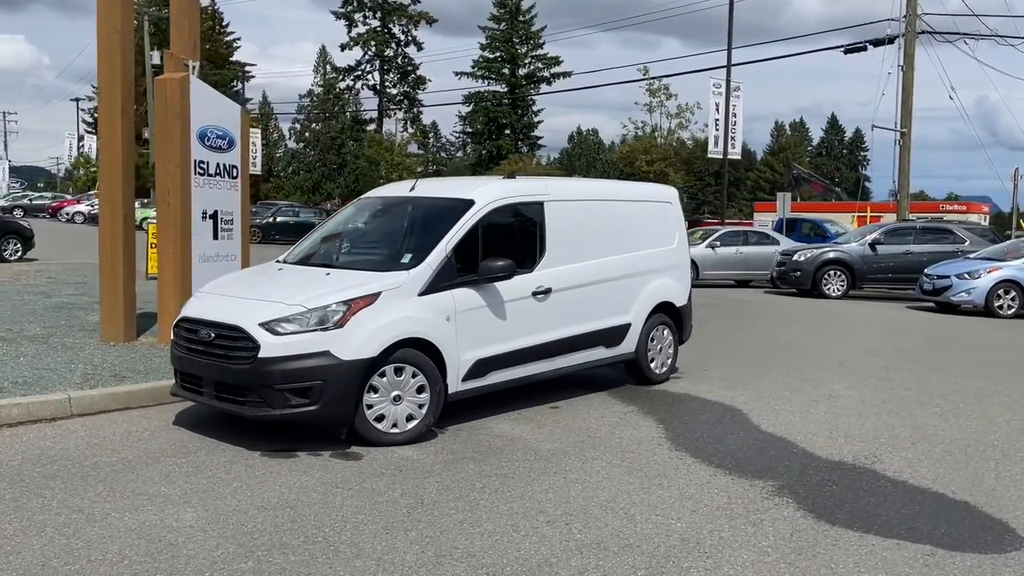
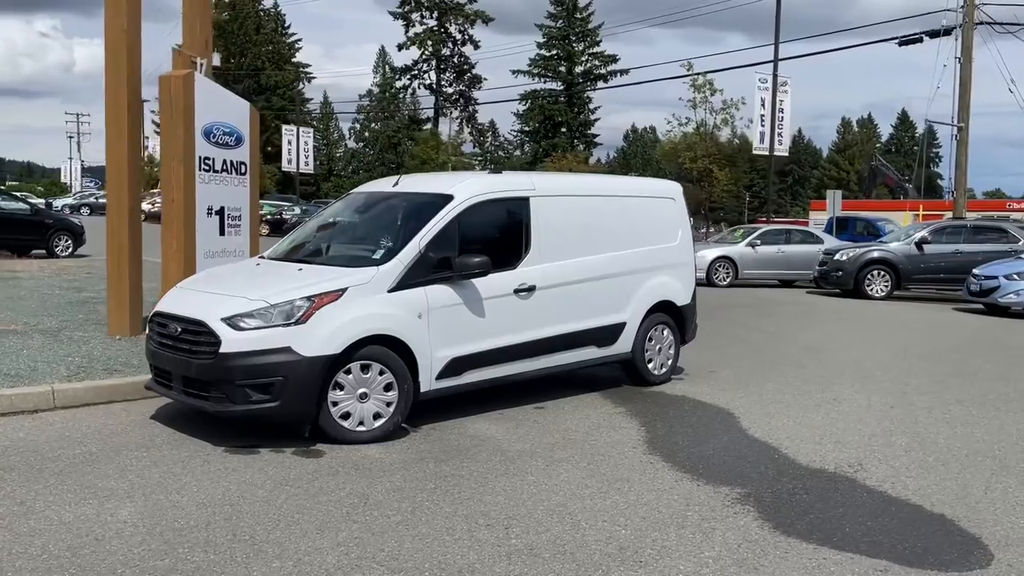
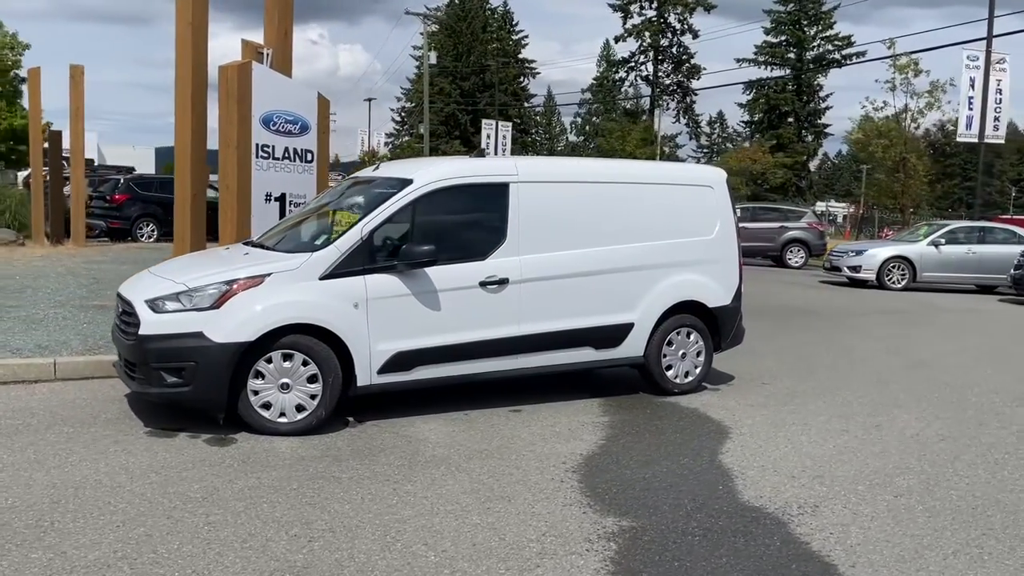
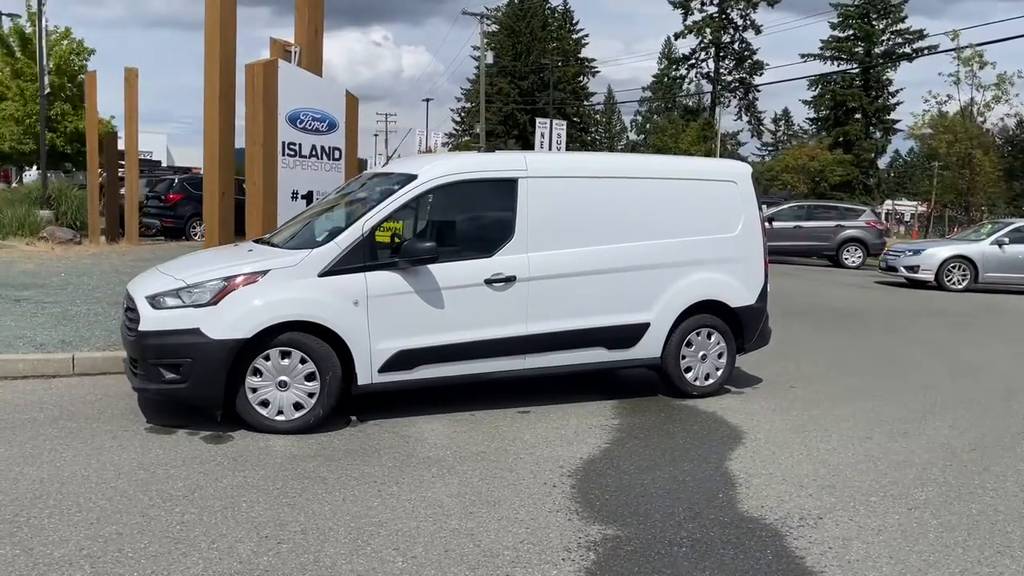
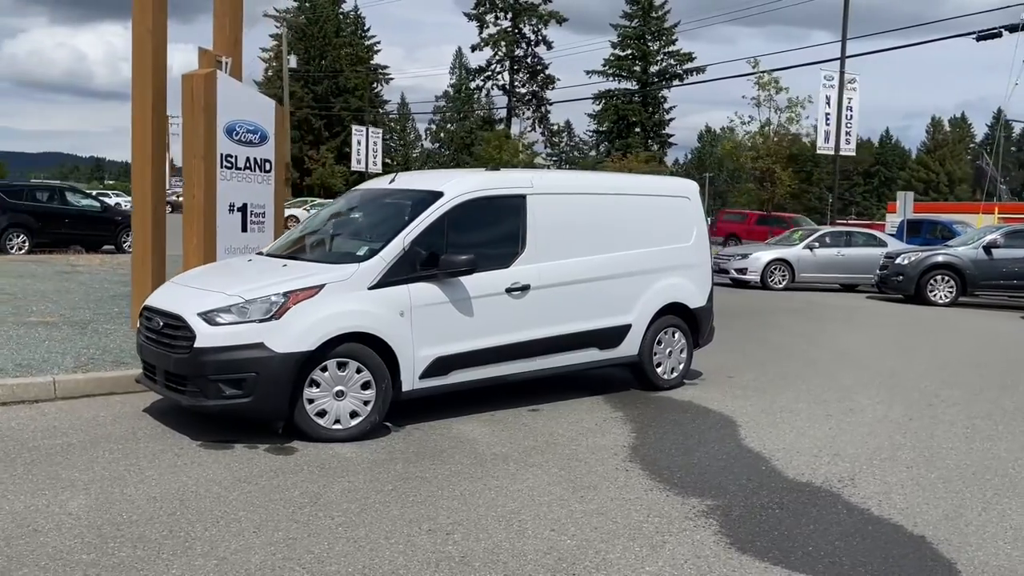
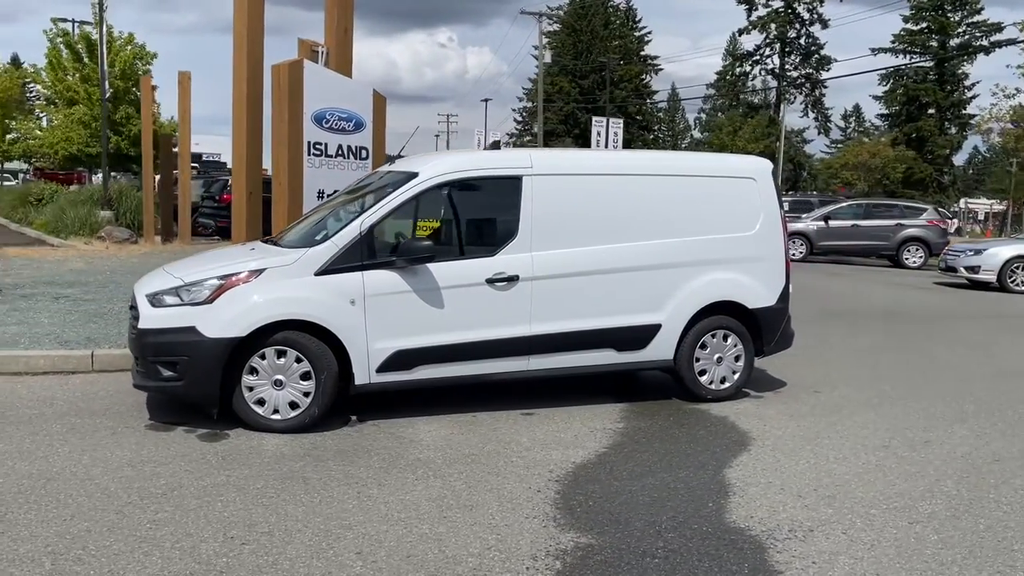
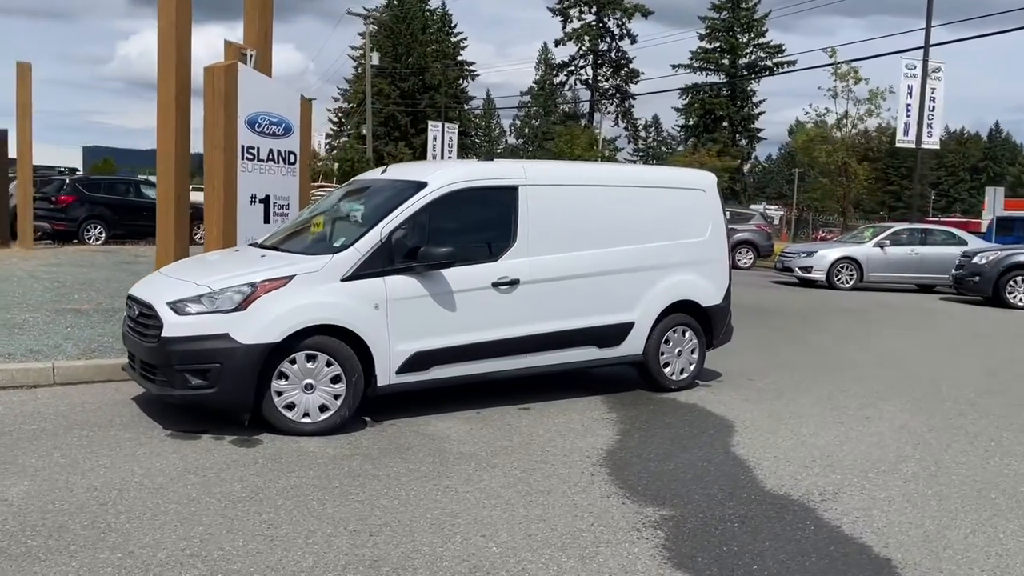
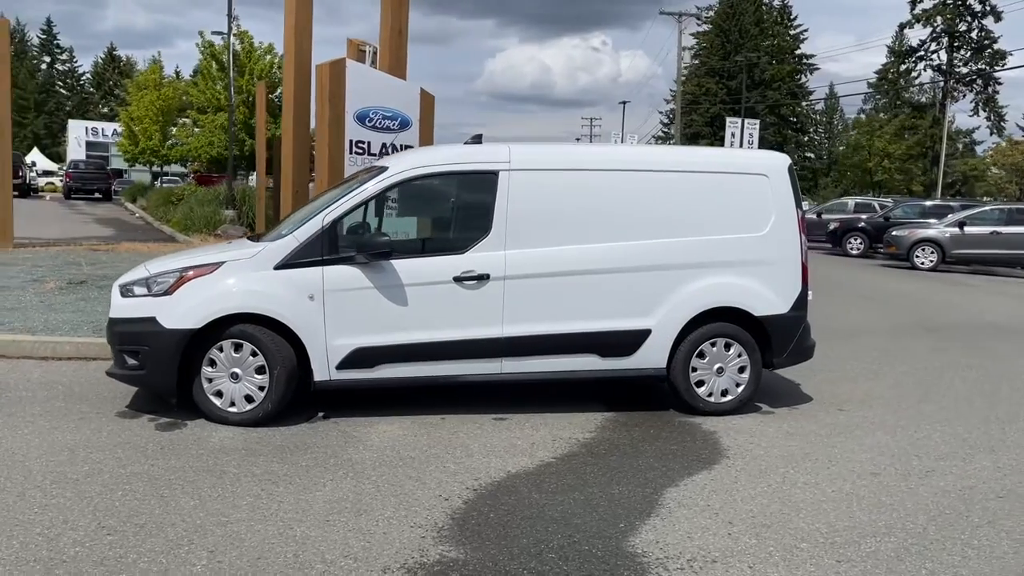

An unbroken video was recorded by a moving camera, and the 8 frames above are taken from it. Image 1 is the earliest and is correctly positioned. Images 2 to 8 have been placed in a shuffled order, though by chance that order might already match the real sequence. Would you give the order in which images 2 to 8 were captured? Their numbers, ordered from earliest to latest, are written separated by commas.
2, 5, 7, 3, 4, 6, 8
